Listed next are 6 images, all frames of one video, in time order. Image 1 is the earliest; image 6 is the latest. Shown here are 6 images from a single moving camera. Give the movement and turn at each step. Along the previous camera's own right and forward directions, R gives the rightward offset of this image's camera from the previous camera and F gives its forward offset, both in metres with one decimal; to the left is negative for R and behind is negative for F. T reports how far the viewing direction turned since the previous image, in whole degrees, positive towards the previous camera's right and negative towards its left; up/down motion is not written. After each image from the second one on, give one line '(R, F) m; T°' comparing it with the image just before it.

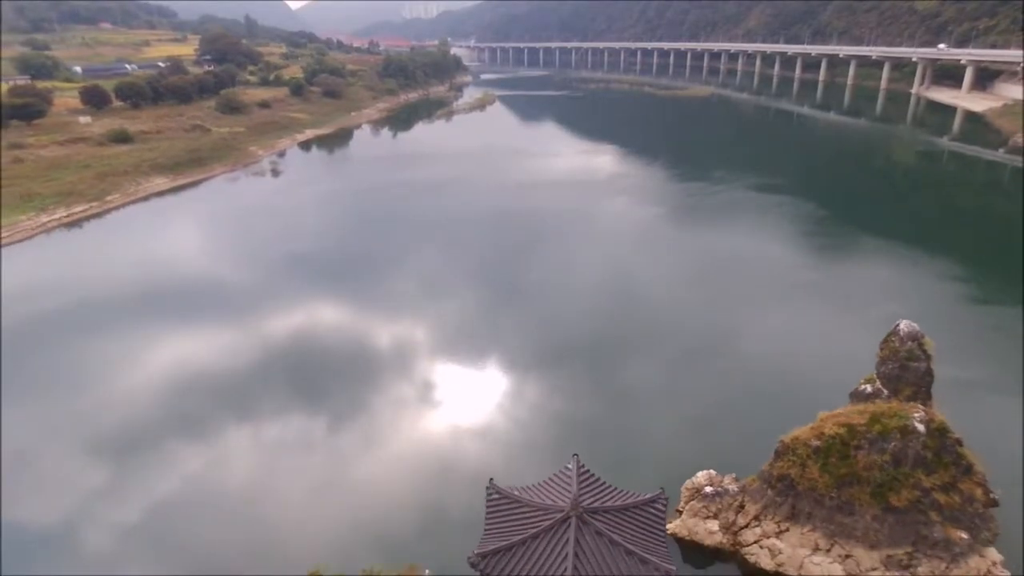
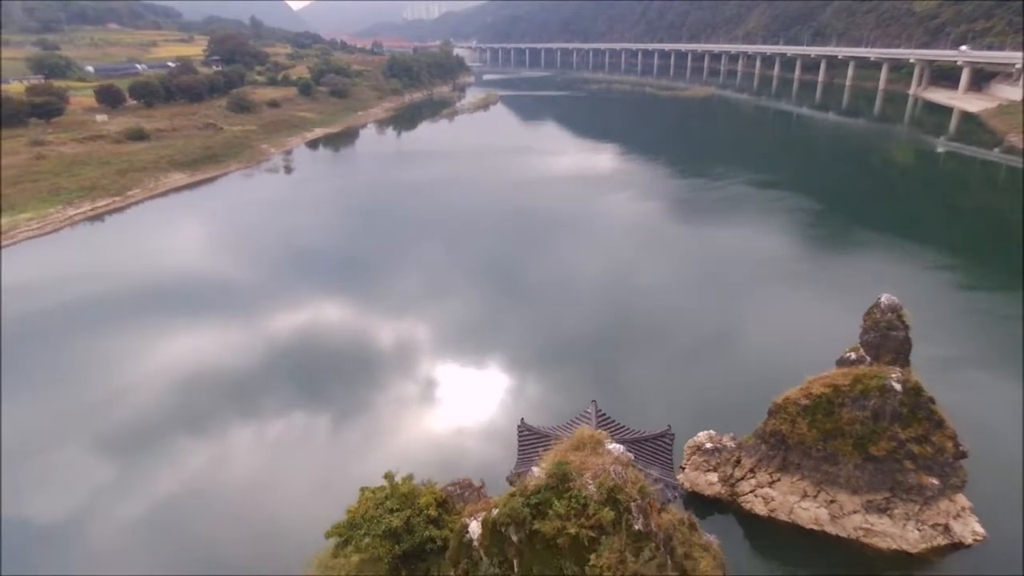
(-0.2, -0.7) m; 0°
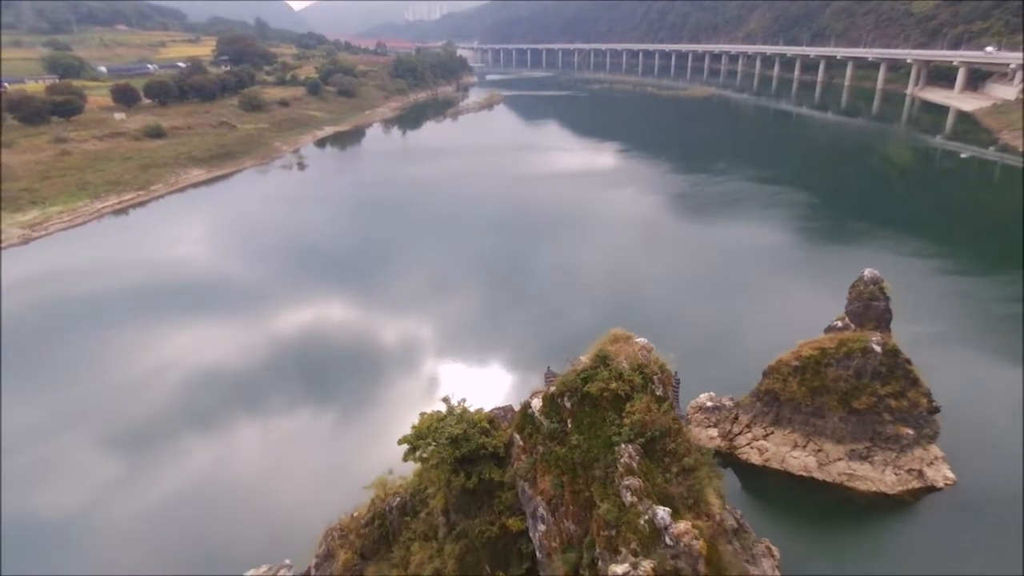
(-0.2, -0.8) m; 0°
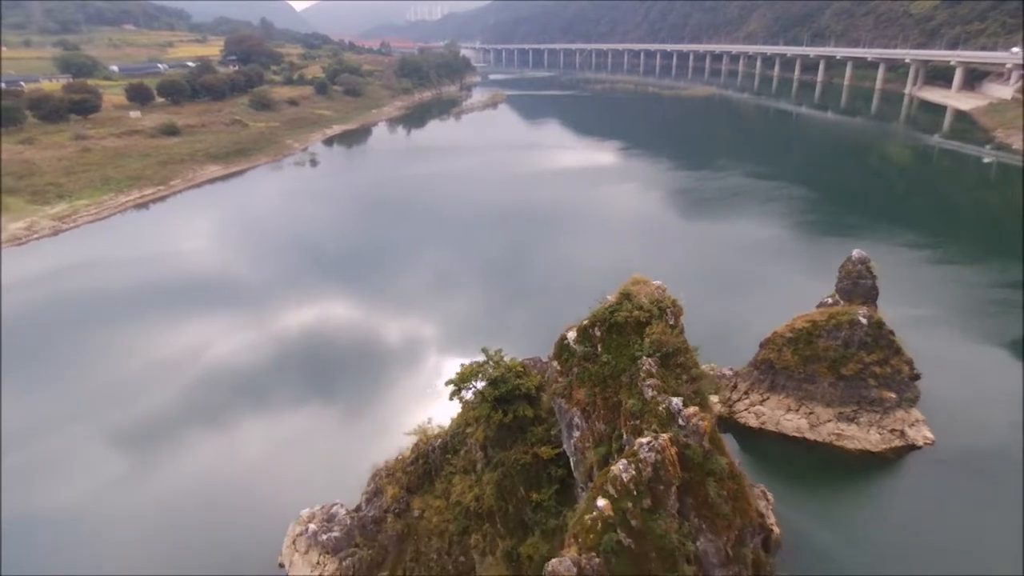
(-0.2, -0.7) m; 0°
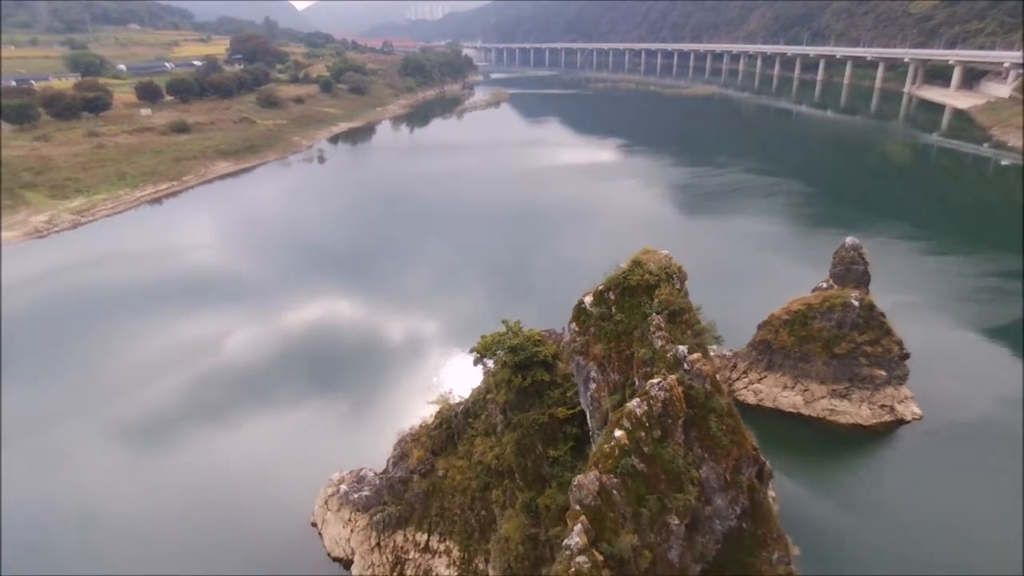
(-0.2, -0.5) m; 0°
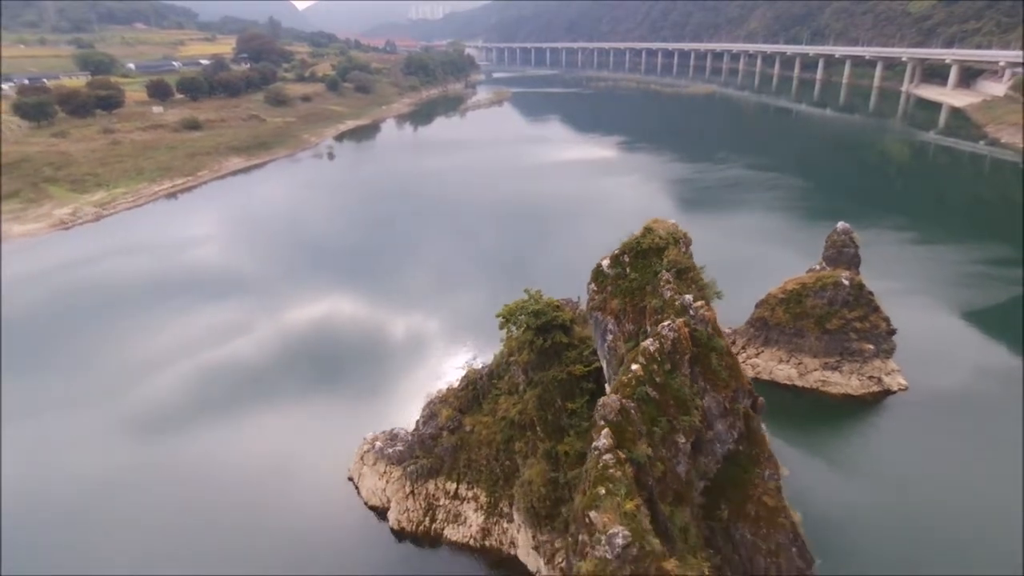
(-0.2, -0.6) m; 0°
